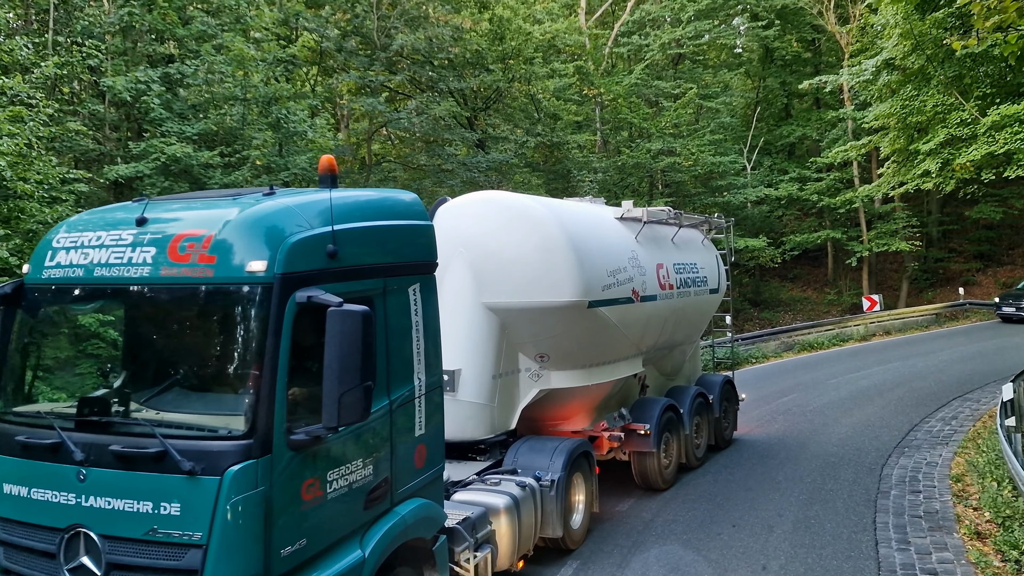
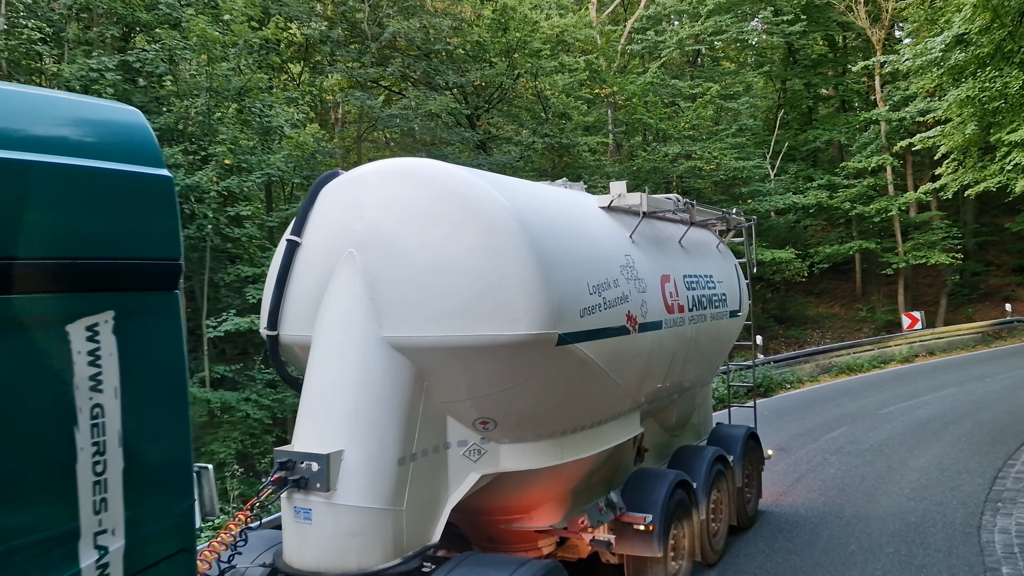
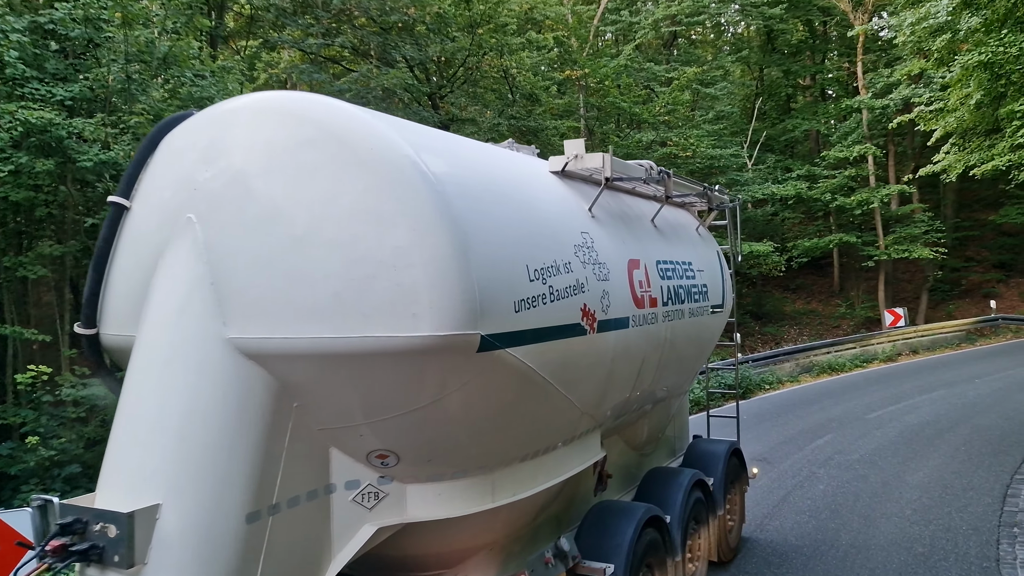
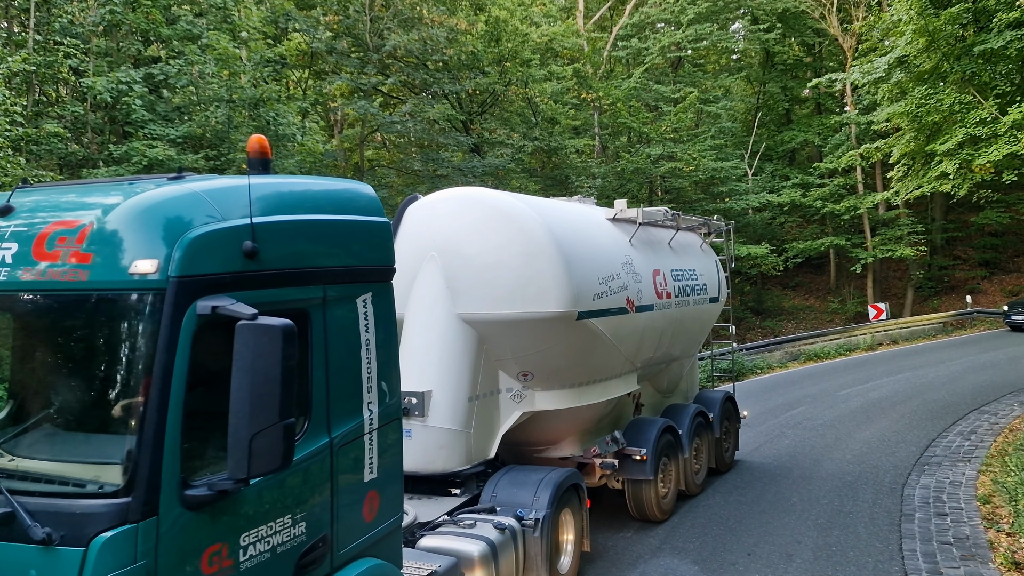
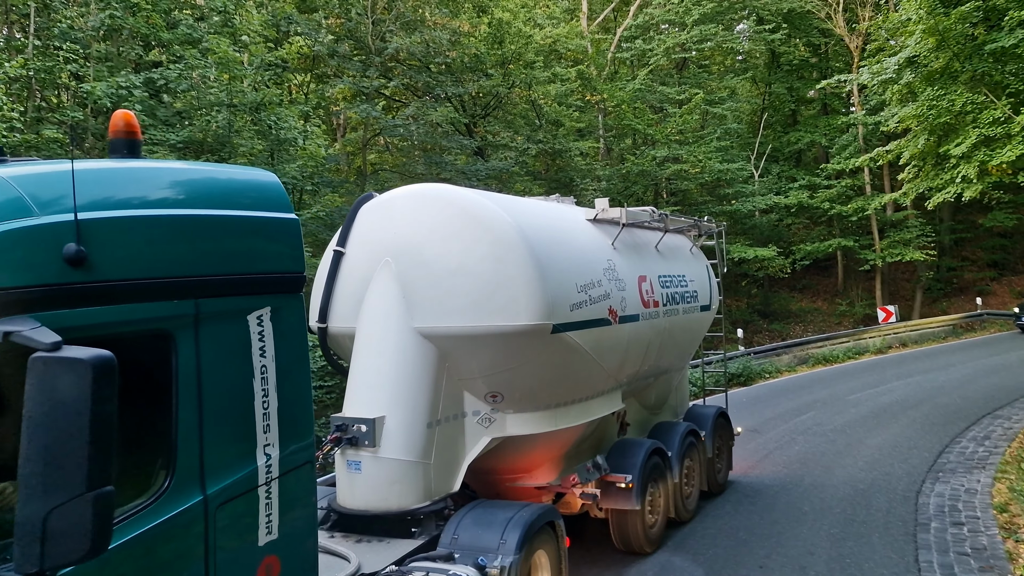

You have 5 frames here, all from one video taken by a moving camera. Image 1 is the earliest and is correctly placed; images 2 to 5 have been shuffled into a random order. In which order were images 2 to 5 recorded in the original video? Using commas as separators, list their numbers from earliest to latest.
4, 5, 2, 3
